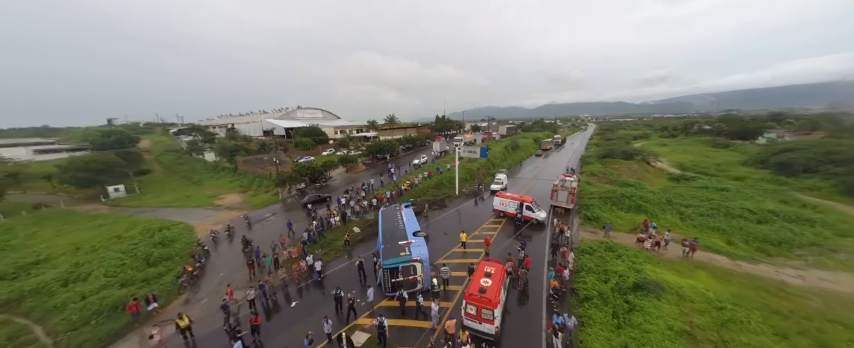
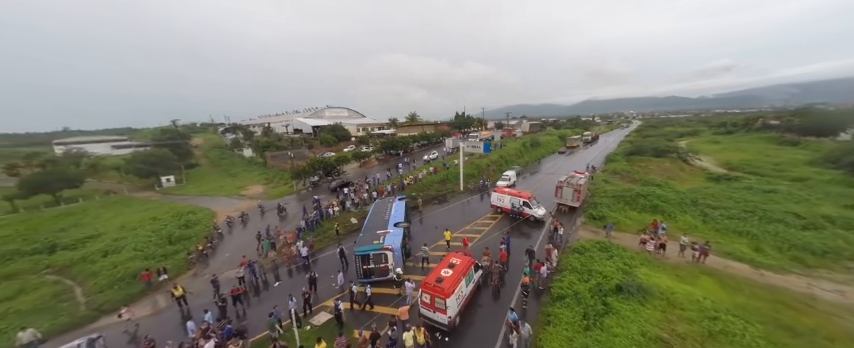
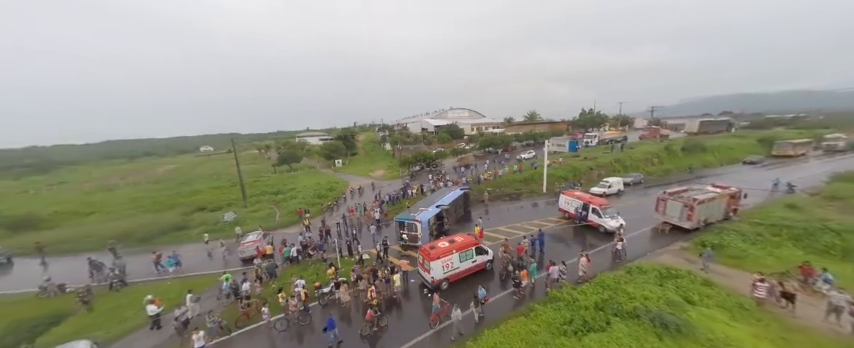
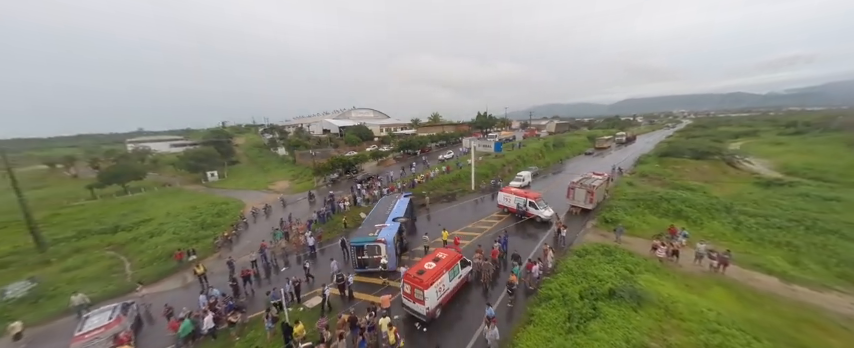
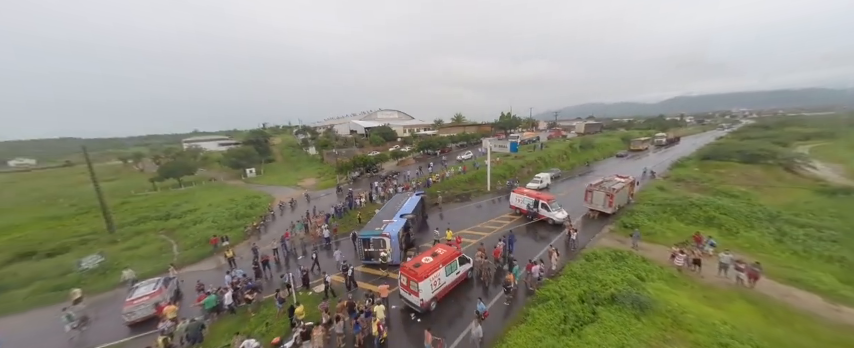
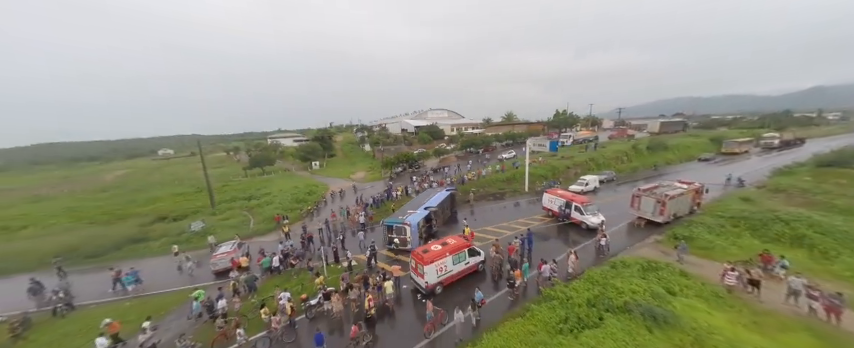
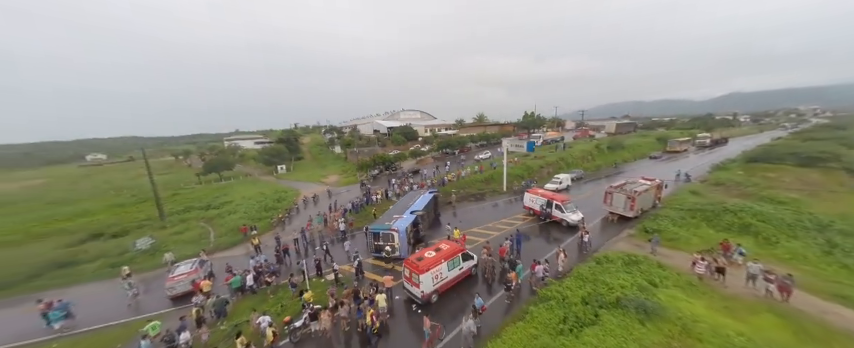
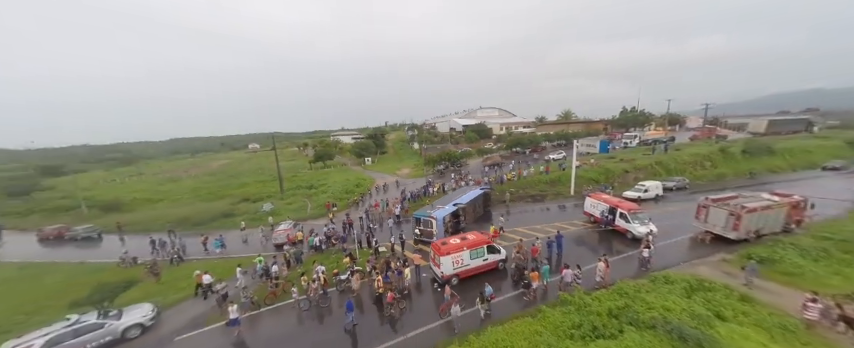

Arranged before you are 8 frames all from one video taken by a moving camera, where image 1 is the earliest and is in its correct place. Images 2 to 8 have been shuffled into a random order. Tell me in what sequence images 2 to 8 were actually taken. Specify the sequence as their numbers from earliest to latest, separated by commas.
2, 4, 5, 7, 6, 3, 8
